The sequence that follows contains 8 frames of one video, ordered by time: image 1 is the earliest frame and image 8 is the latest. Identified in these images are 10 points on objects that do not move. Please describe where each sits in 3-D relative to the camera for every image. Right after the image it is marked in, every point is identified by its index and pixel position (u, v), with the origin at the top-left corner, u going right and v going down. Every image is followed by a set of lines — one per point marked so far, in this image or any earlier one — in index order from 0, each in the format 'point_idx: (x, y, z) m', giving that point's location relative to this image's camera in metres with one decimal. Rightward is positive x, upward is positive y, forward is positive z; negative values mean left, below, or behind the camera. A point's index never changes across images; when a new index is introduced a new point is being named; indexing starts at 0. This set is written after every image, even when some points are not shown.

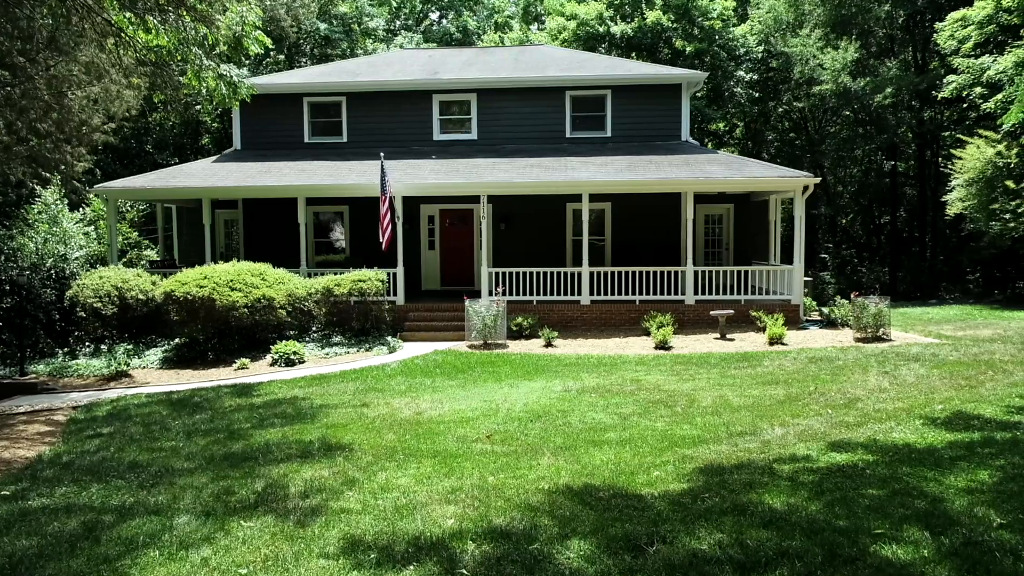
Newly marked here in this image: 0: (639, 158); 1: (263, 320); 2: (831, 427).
0: (+2.7, +2.8, +16.2) m
1: (-4.4, -0.6, +13.5) m
2: (+2.8, -1.2, +6.7) m
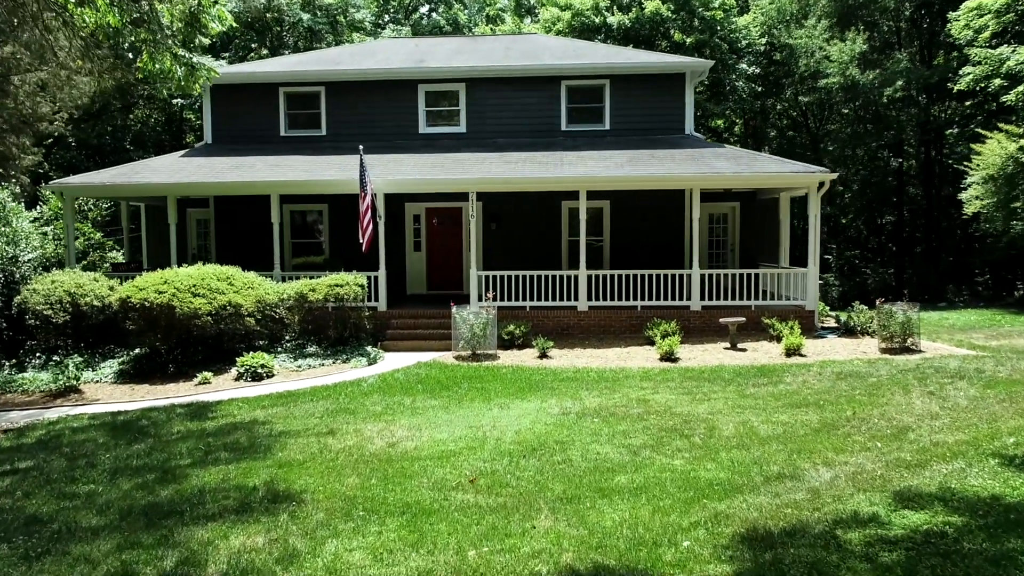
0: (+2.5, +2.7, +15.0) m
1: (-4.6, -0.7, +12.3) m
2: (+2.7, -1.3, +5.5) m
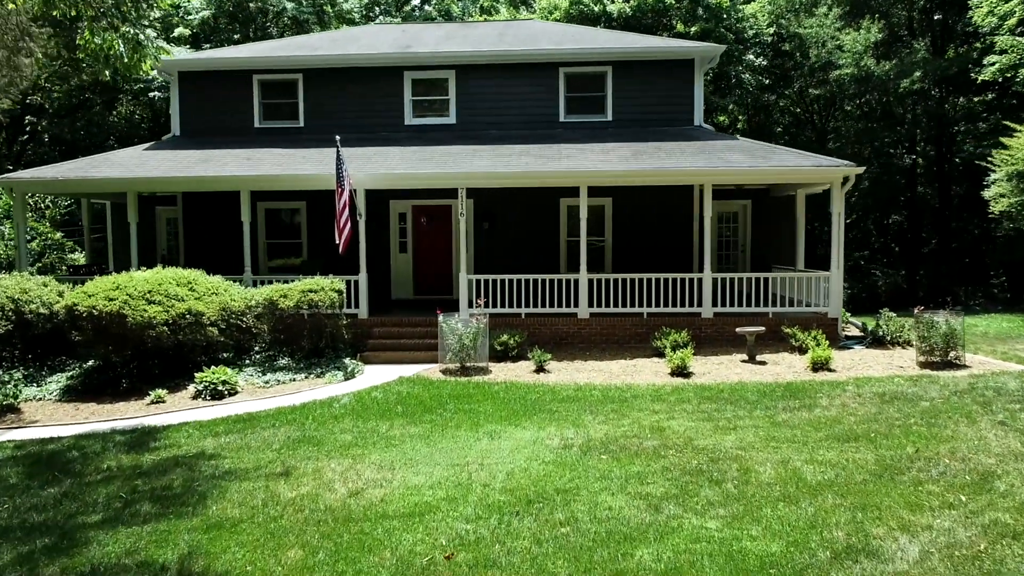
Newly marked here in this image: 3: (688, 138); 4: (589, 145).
0: (+2.4, +2.6, +13.8) m
1: (-4.7, -0.8, +11.0) m
2: (+2.7, -1.4, +4.3) m
3: (+3.2, +2.8, +14.0) m
4: (+1.4, +2.6, +13.8) m
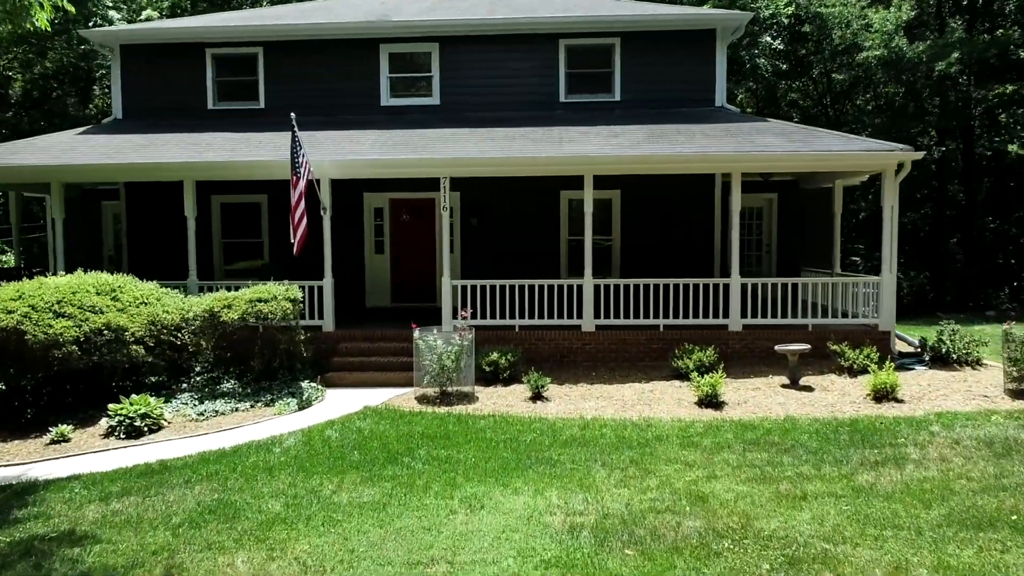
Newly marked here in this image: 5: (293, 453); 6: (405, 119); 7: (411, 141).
0: (+2.3, +2.5, +11.8) m
1: (-4.8, -0.9, +9.0) m
2: (+2.6, -1.5, +2.3) m
3: (+3.1, +2.6, +12.0) m
4: (+1.3, +2.5, +11.8) m
5: (-2.0, -1.5, +7.1) m
6: (-1.8, +2.8, +12.7) m
7: (-1.5, +2.2, +11.6) m
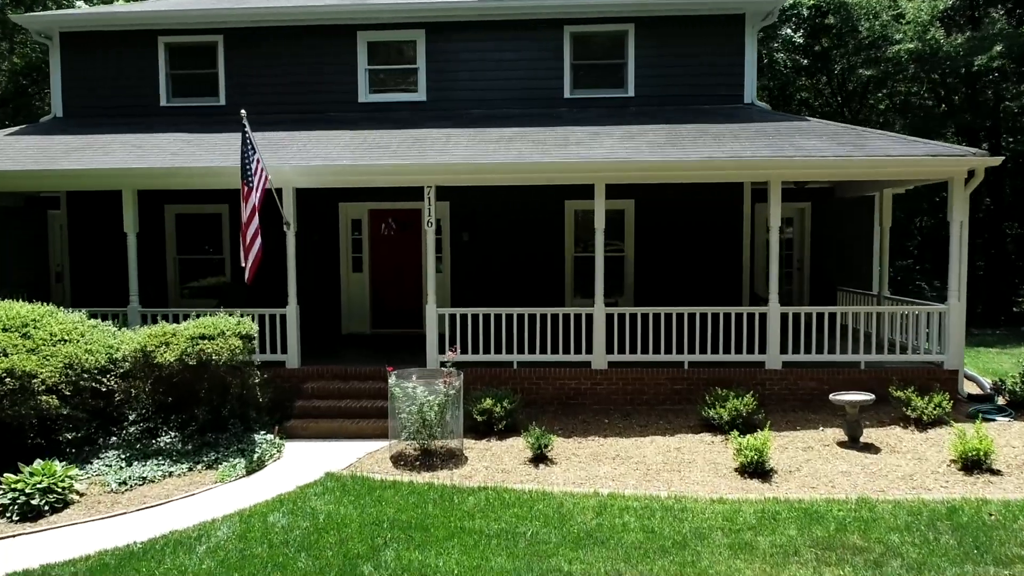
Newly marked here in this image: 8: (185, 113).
0: (+2.3, +2.1, +10.1) m
1: (-4.8, -1.2, +7.3) m
2: (+2.6, -1.9, +0.6) m
3: (+3.1, +2.3, +10.3) m
4: (+1.2, +2.1, +10.1) m
5: (-2.1, -1.9, +5.4) m
6: (-1.8, +2.5, +11.1) m
7: (-1.6, +1.9, +9.9) m
8: (-4.9, +2.6, +11.5) m
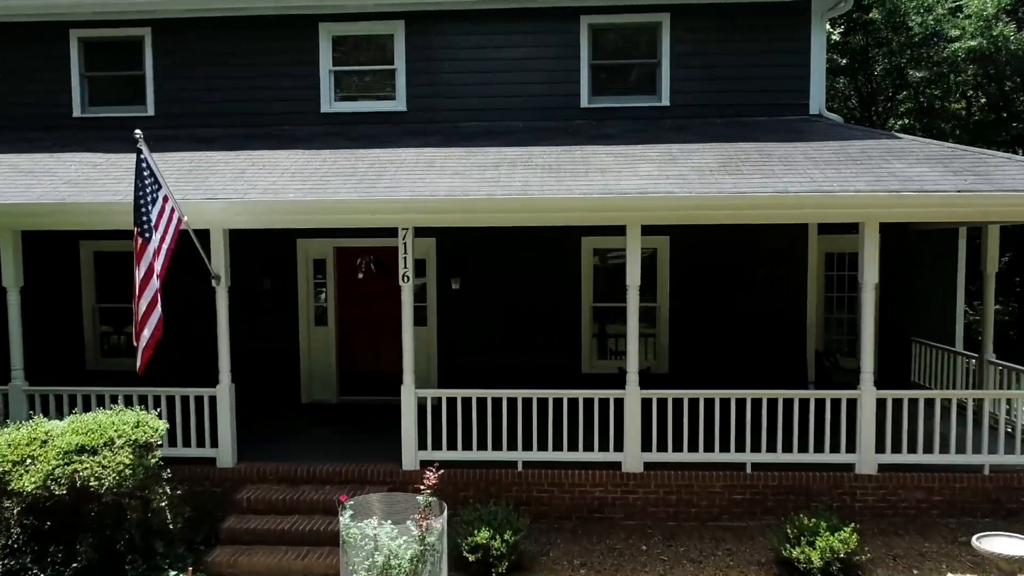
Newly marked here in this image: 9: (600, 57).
0: (+2.3, +1.4, +7.8) m
1: (-4.8, -1.9, +4.9) m
2: (+2.6, -2.6, -1.7) m
3: (+3.1, +1.6, +8.0) m
4: (+1.3, +1.4, +7.8) m
5: (-2.0, -2.6, +3.1) m
6: (-1.8, +1.8, +8.7) m
7: (-1.5, +1.2, +7.6) m
8: (-4.9, +2.0, +9.2) m
9: (+1.0, +2.7, +8.9) m
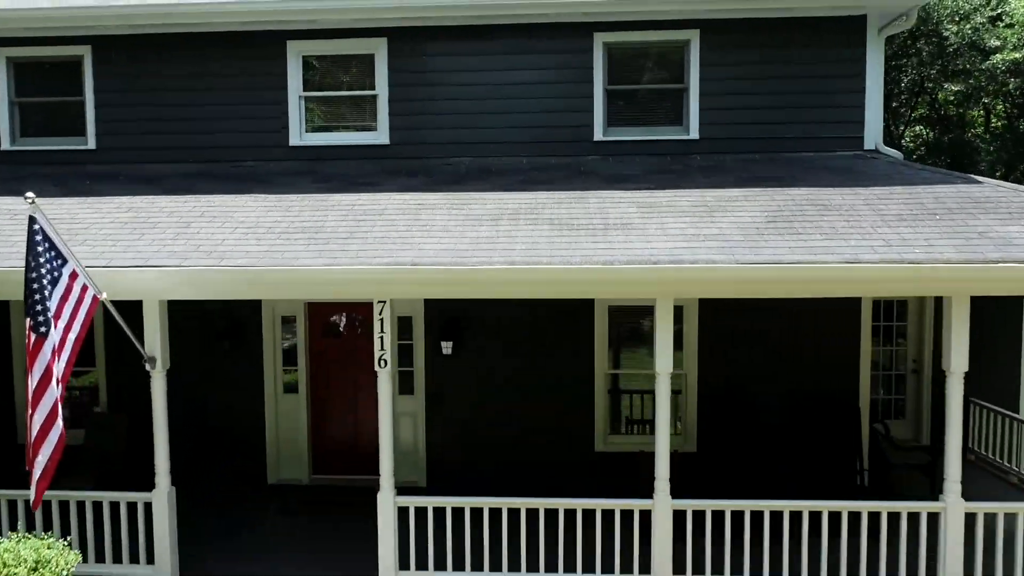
0: (+2.3, +0.8, +6.5) m
1: (-4.7, -2.6, +3.6) m
2: (+2.6, -3.2, -3.0) m
3: (+3.1, +1.0, +6.7) m
4: (+1.3, +0.8, +6.5) m
5: (-2.0, -3.2, +1.8) m
6: (-1.8, +1.1, +7.4) m
7: (-1.5, +0.6, +6.3) m
8: (-4.9, +1.3, +7.9) m
9: (+1.0, +2.1, +7.6) m
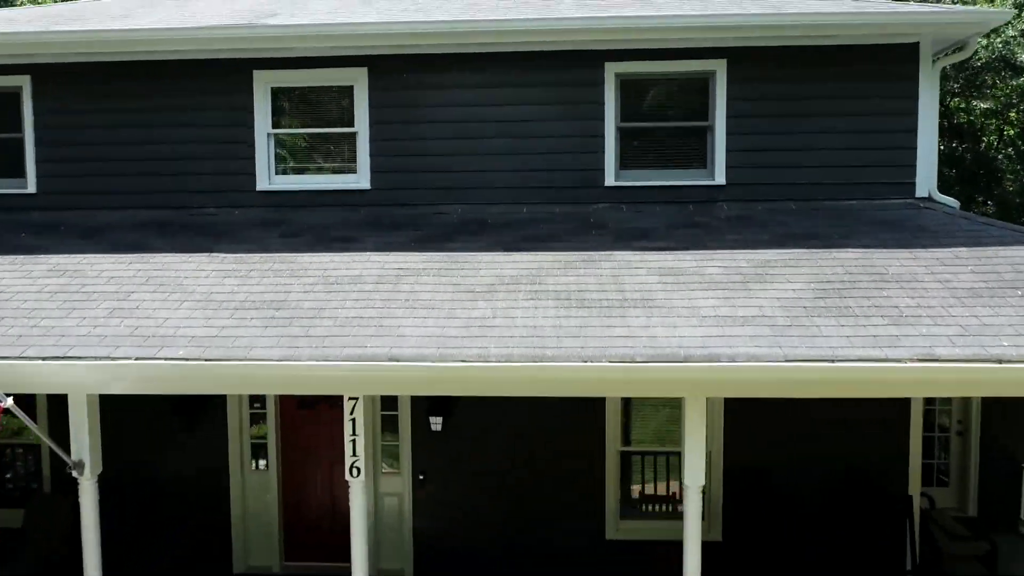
0: (+2.3, +0.2, +5.5) m
1: (-4.8, -3.1, +2.7) m
2: (+2.6, -3.8, -4.0) m
3: (+3.1, +0.4, +5.8) m
4: (+1.3, +0.2, +5.5) m
5: (-2.0, -3.8, +0.8) m
6: (-1.8, +0.6, +6.5) m
7: (-1.5, 0.0, +5.3) m
8: (-4.9, +0.8, +6.9) m
9: (+1.0, +1.5, +6.7) m
